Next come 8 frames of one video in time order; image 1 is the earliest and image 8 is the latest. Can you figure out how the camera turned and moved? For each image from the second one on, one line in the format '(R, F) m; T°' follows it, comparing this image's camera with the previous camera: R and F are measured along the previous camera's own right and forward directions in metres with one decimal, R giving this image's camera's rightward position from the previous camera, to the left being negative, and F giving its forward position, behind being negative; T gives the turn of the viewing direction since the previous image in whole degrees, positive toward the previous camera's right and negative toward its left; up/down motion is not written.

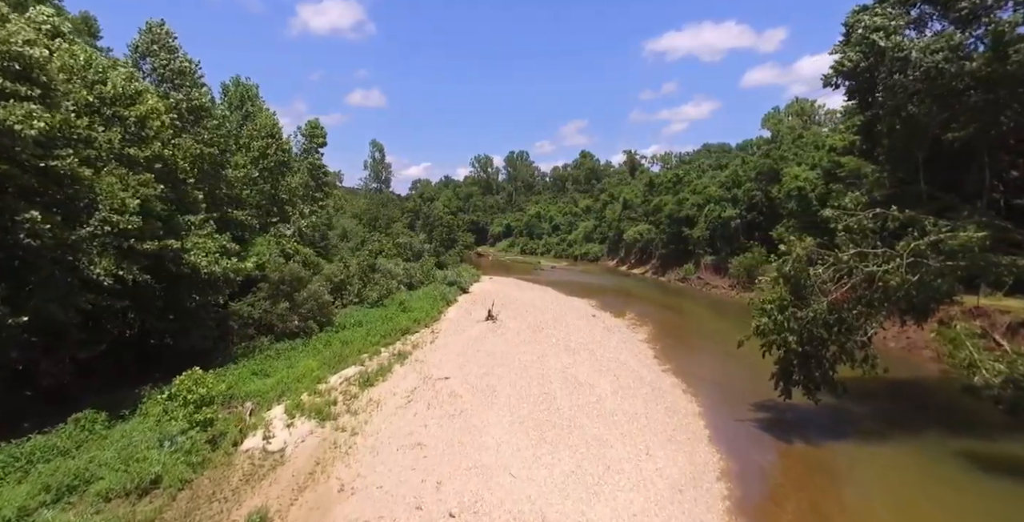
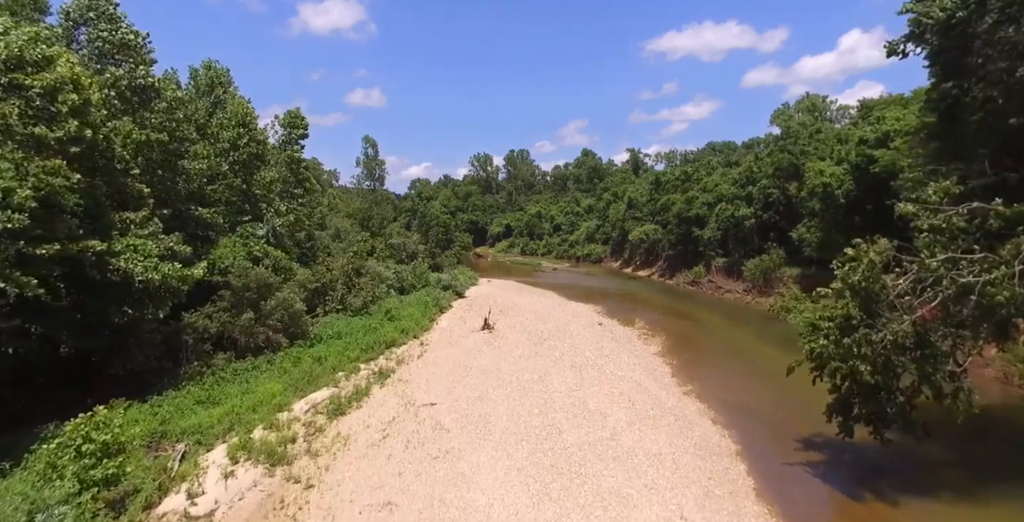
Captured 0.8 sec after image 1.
(+0.1, +3.4) m; 0°
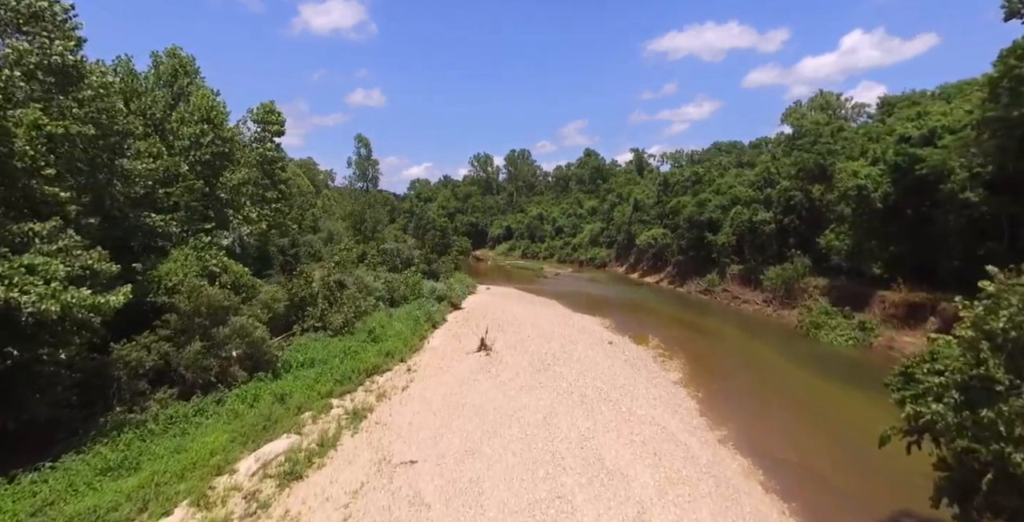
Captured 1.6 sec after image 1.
(0.0, +3.7) m; 0°
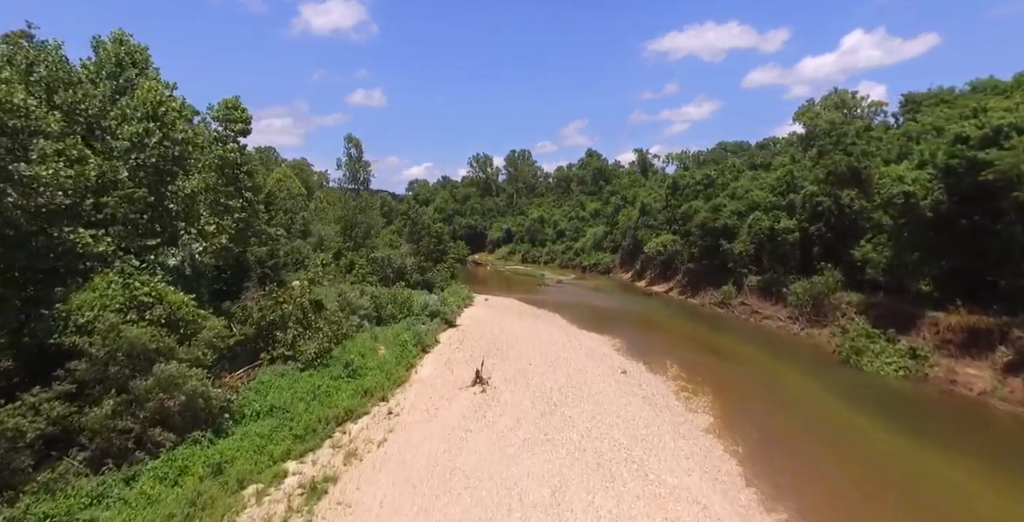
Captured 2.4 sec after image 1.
(0.0, +4.1) m; 0°
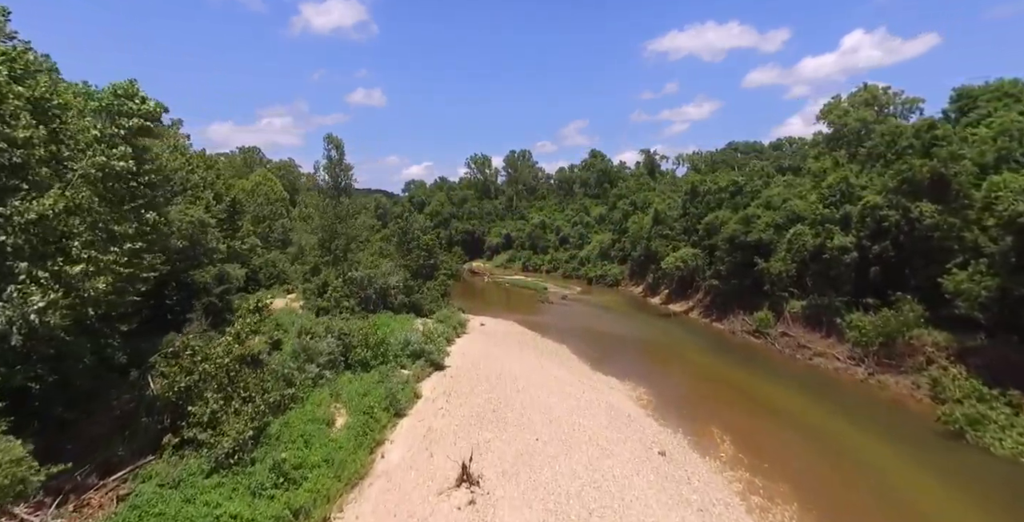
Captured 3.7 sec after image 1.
(0.0, +7.5) m; 0°
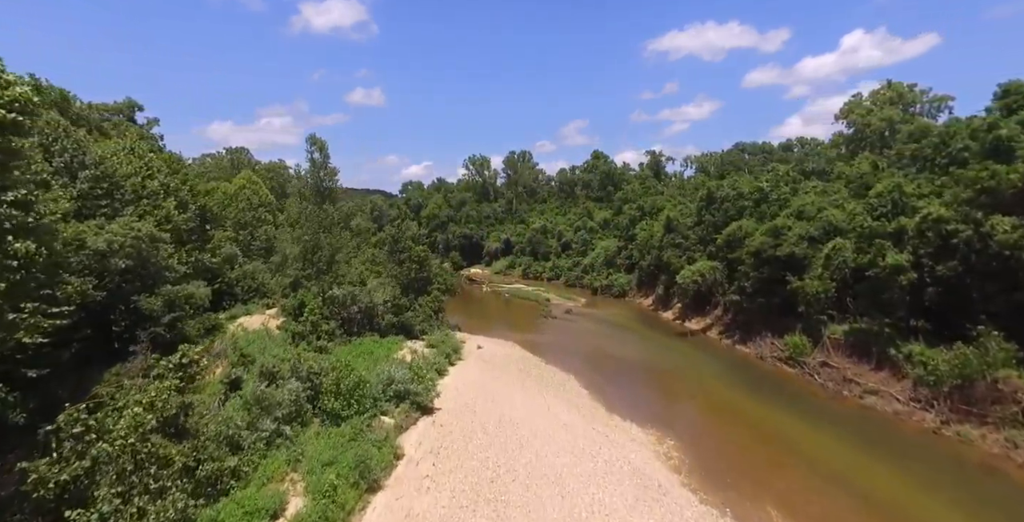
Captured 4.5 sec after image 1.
(-0.1, +5.3) m; 0°
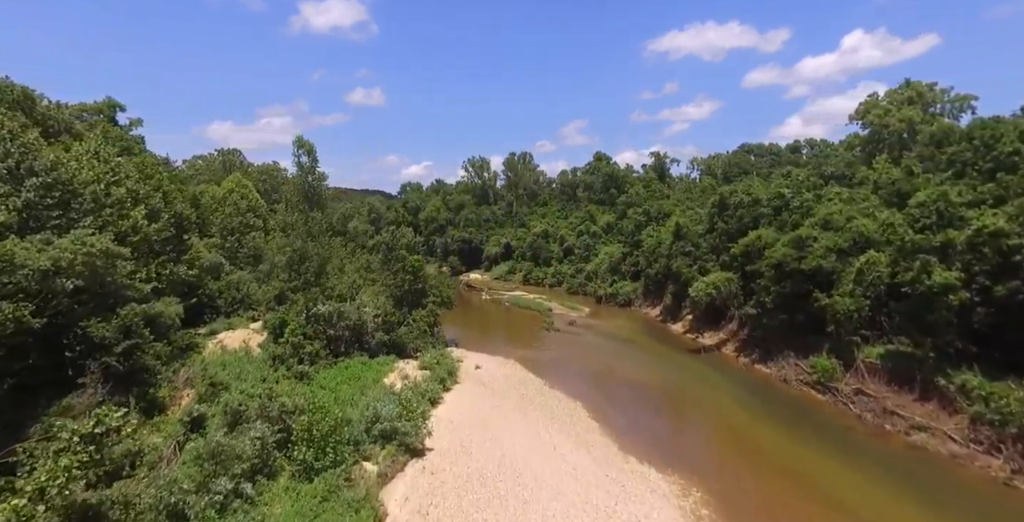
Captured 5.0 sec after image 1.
(-0.1, +3.5) m; 0°
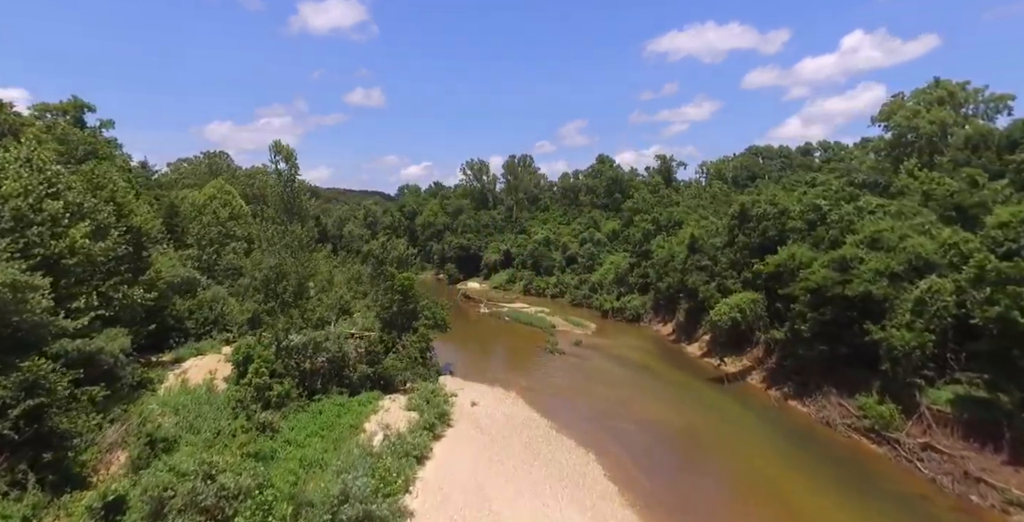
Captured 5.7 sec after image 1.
(-0.1, +5.2) m; 0°
